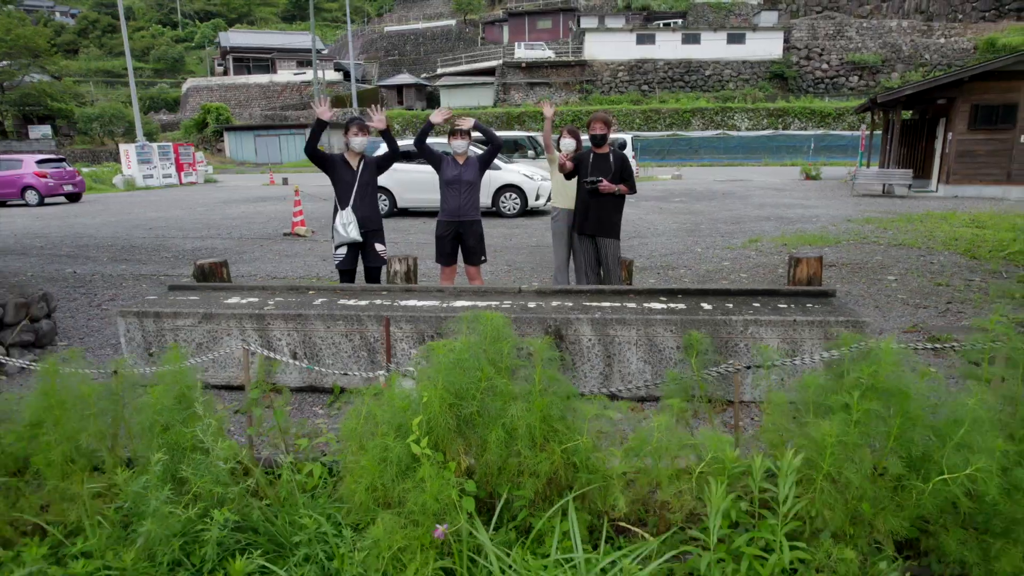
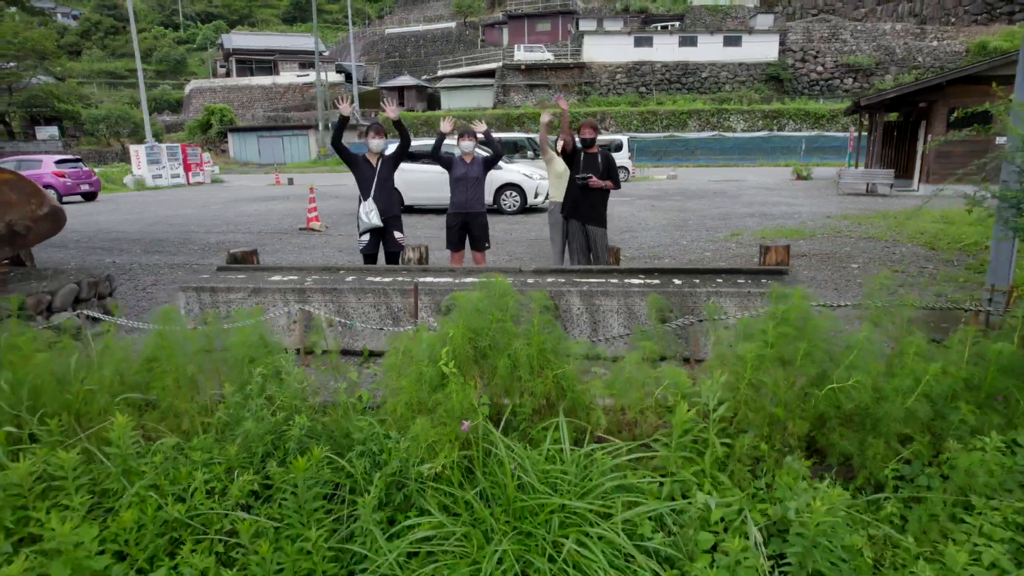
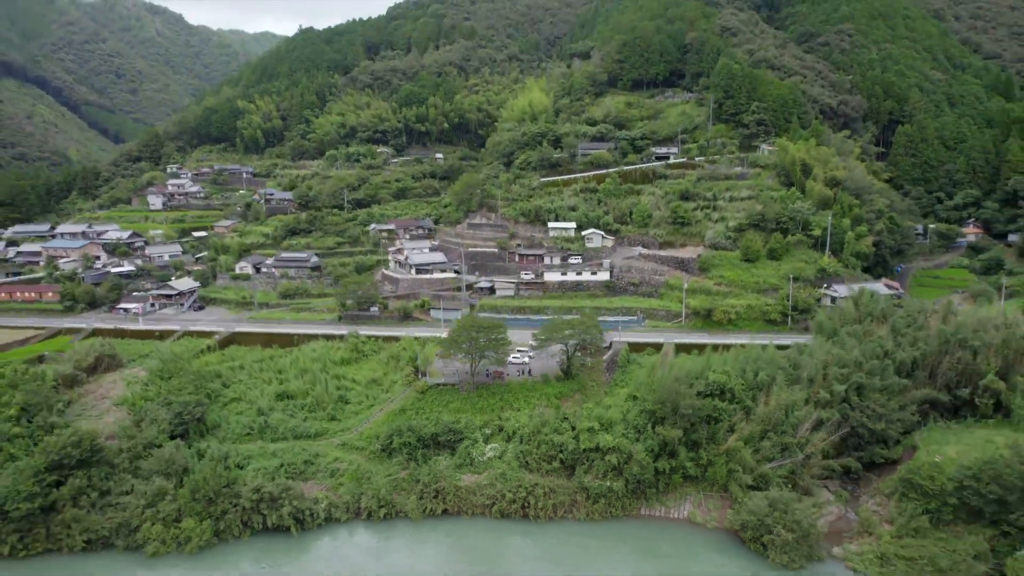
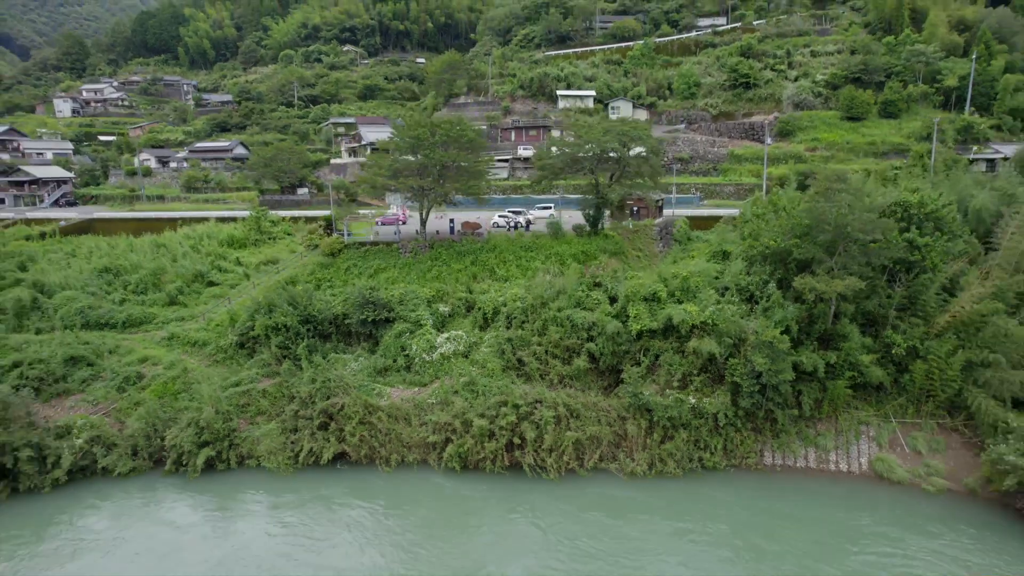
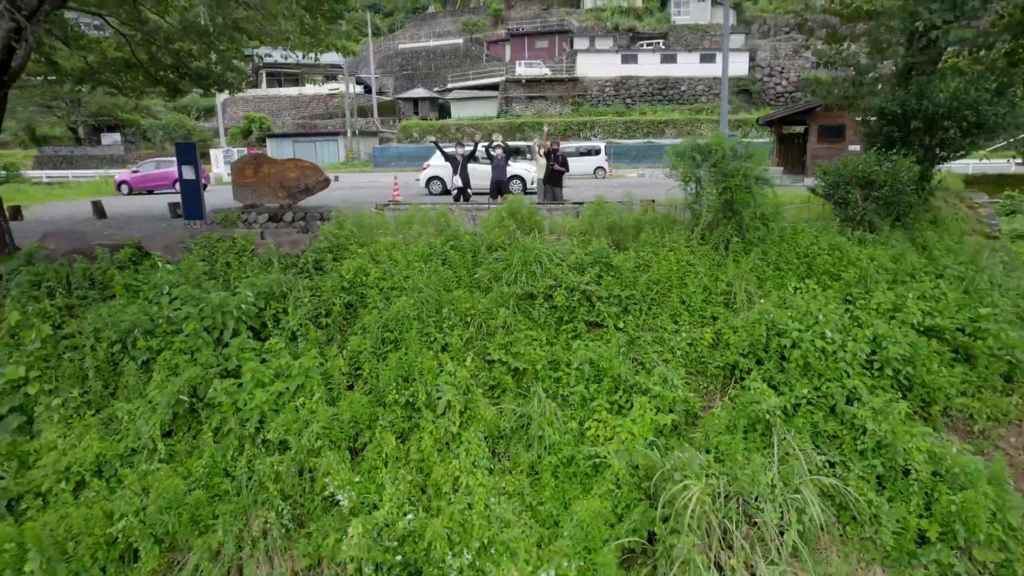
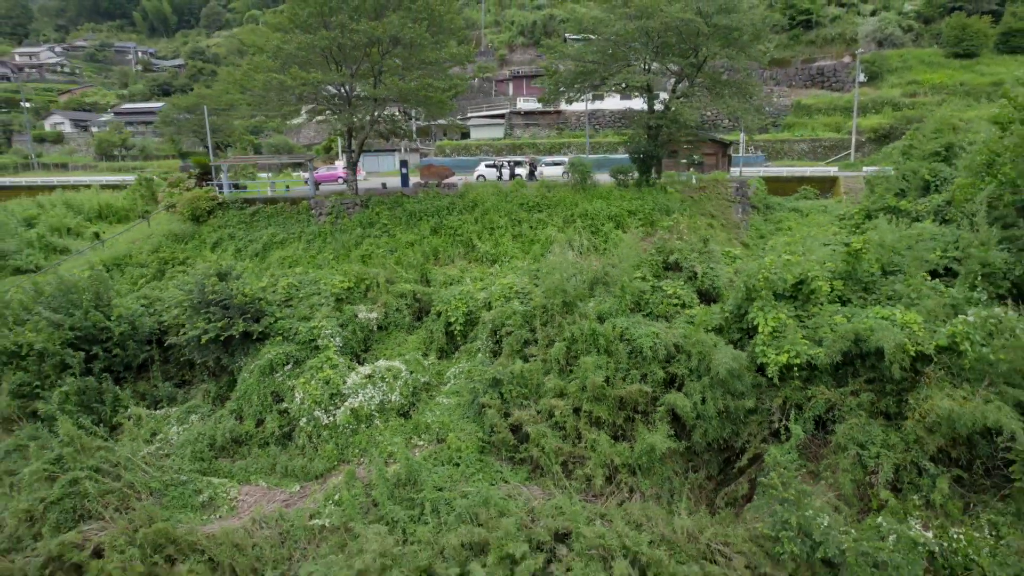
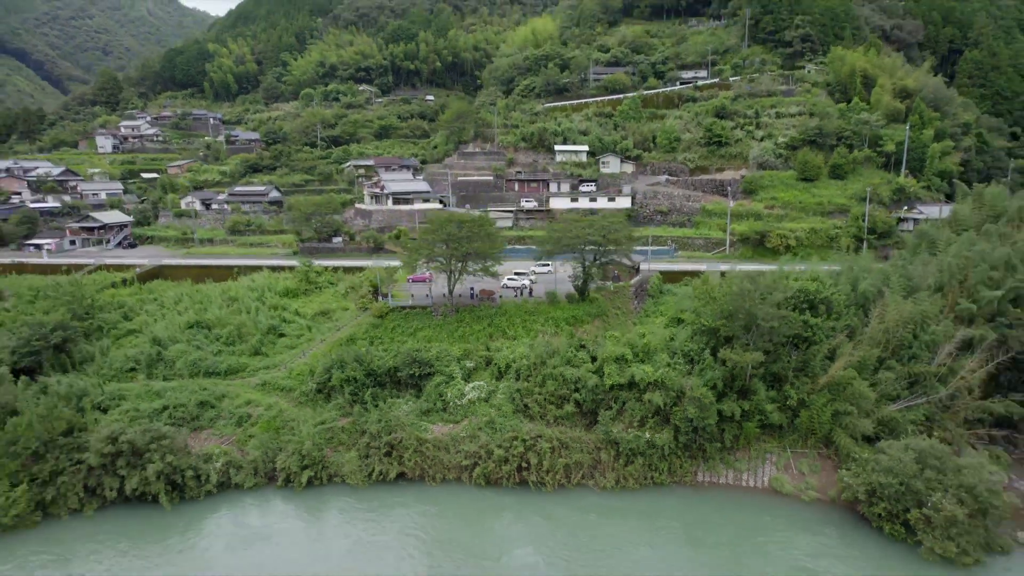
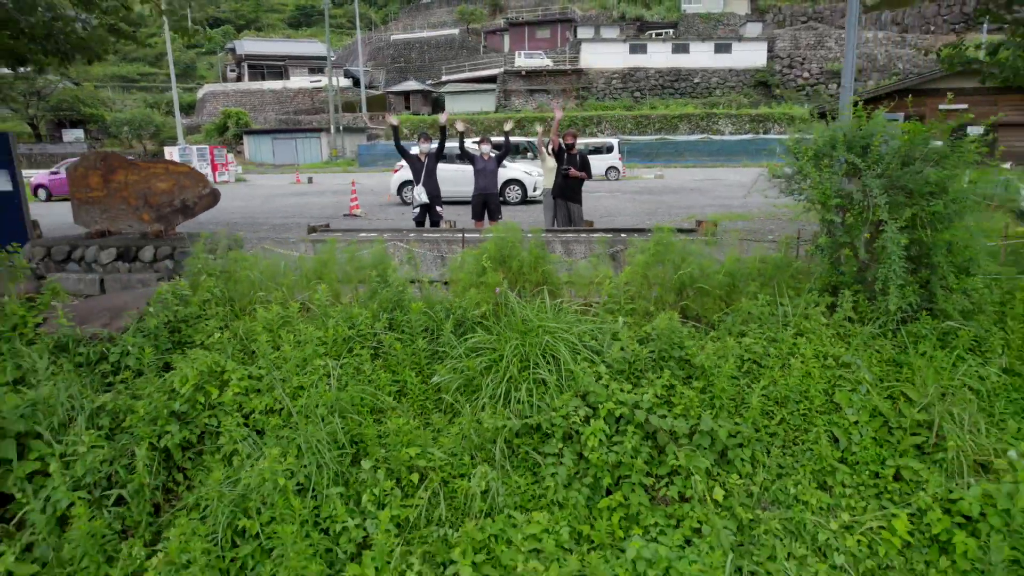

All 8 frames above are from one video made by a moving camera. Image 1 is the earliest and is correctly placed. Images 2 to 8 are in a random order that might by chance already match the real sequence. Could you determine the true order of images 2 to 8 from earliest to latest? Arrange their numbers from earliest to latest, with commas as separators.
2, 8, 5, 6, 4, 7, 3
